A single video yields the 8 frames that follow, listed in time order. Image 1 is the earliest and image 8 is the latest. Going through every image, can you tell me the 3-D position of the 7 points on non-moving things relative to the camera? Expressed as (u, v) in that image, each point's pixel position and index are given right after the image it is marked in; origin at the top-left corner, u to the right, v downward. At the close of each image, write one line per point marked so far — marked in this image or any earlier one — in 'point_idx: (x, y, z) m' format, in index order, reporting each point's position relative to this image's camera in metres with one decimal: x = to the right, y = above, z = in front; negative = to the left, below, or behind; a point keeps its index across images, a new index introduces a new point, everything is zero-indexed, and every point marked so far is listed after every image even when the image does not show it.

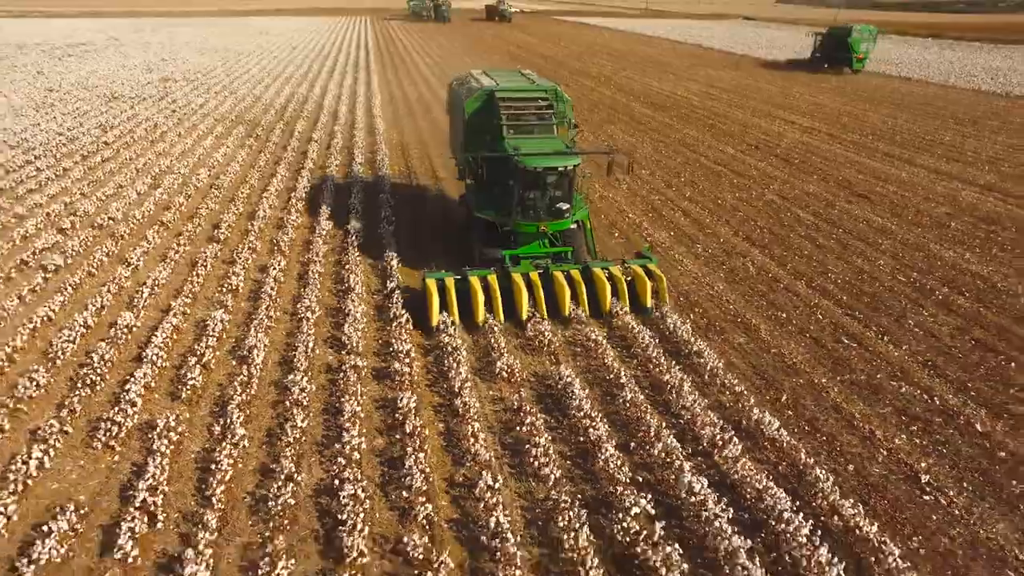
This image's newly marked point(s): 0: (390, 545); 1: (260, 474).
0: (-1.3, -2.7, +7.2) m
1: (-3.0, -2.2, +8.0) m
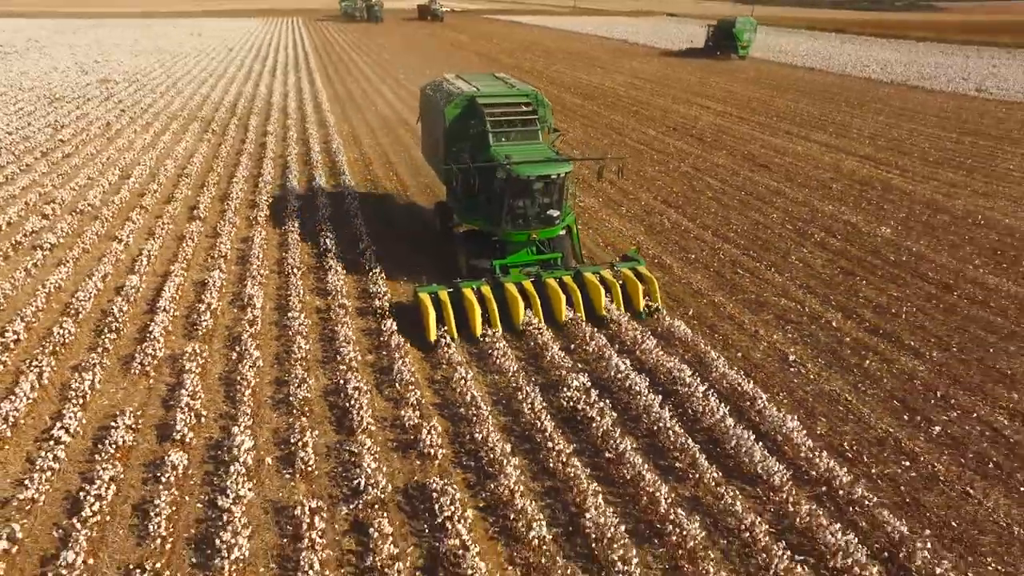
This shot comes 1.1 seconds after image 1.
0: (-1.7, -1.8, +9.2) m
1: (-3.5, -1.4, +9.9) m
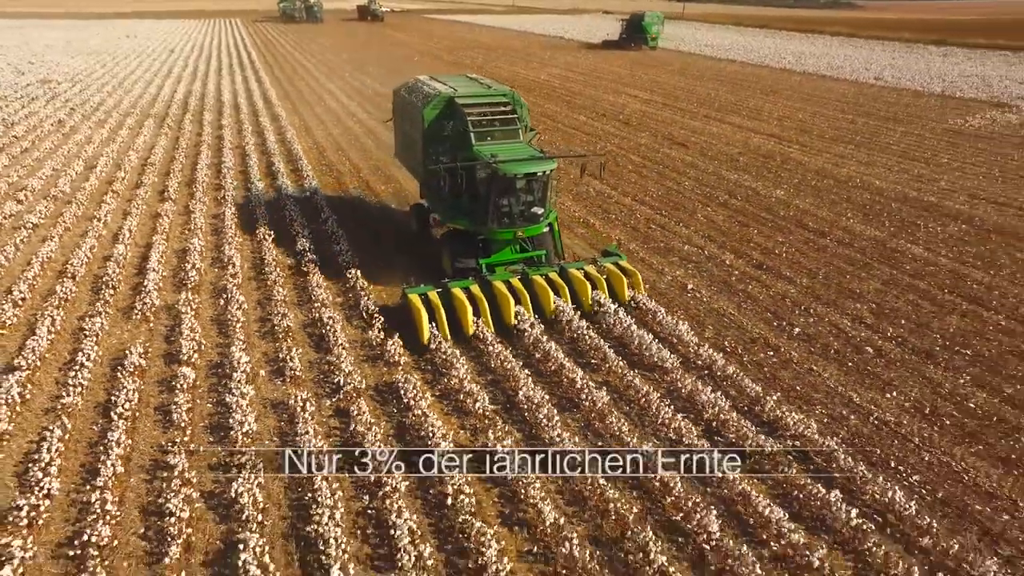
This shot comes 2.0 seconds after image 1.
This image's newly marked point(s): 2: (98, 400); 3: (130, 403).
0: (-2.5, -0.9, +11.1) m
1: (-4.4, -0.6, +11.6) m
2: (-5.9, -1.6, +9.3) m
3: (-5.3, -1.6, +9.1) m
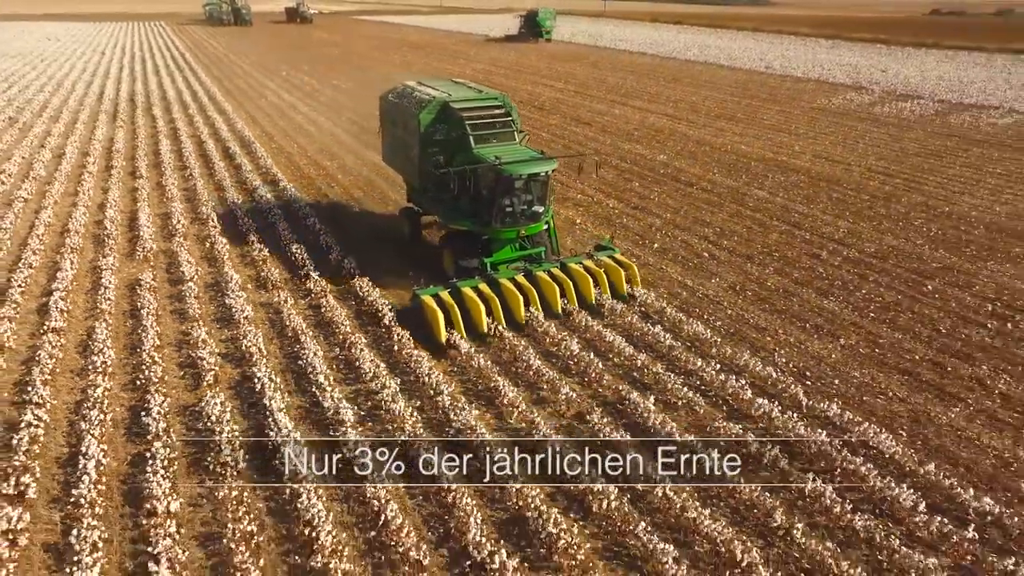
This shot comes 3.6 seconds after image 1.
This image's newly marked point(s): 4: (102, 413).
0: (-4.1, +0.5, +14.3) m
1: (-6.0, +0.7, +14.6) m
2: (-7.2, -0.4, +12.2) m
3: (-6.6, -0.4, +12.0) m
4: (-5.7, -1.8, +9.0) m
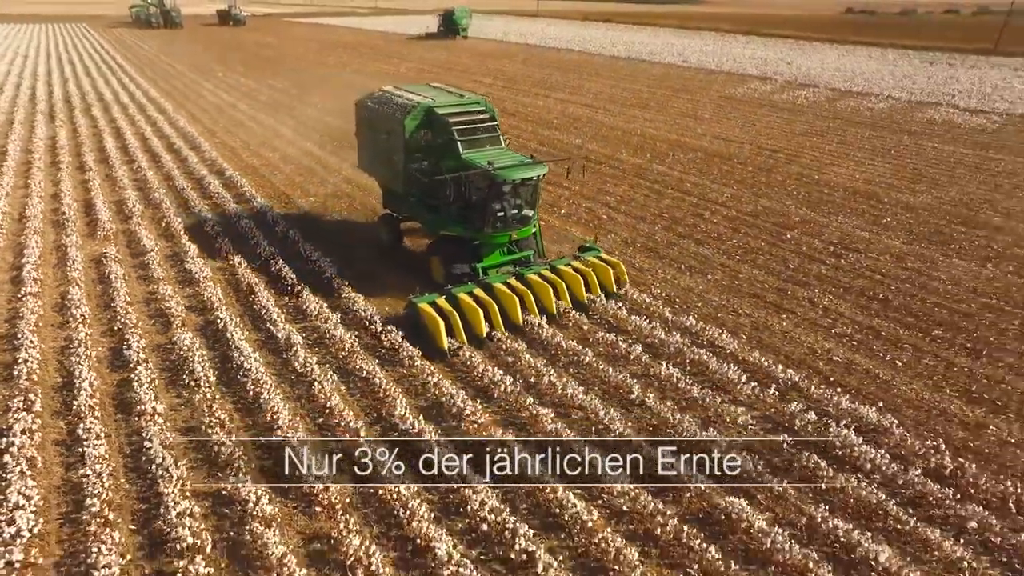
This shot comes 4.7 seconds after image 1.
0: (-5.9, +1.2, +16.1) m
1: (-7.9, +1.4, +16.3) m
2: (-8.8, +0.3, +13.8) m
3: (-8.2, +0.3, +13.7) m
4: (-7.0, -1.1, +10.7) m
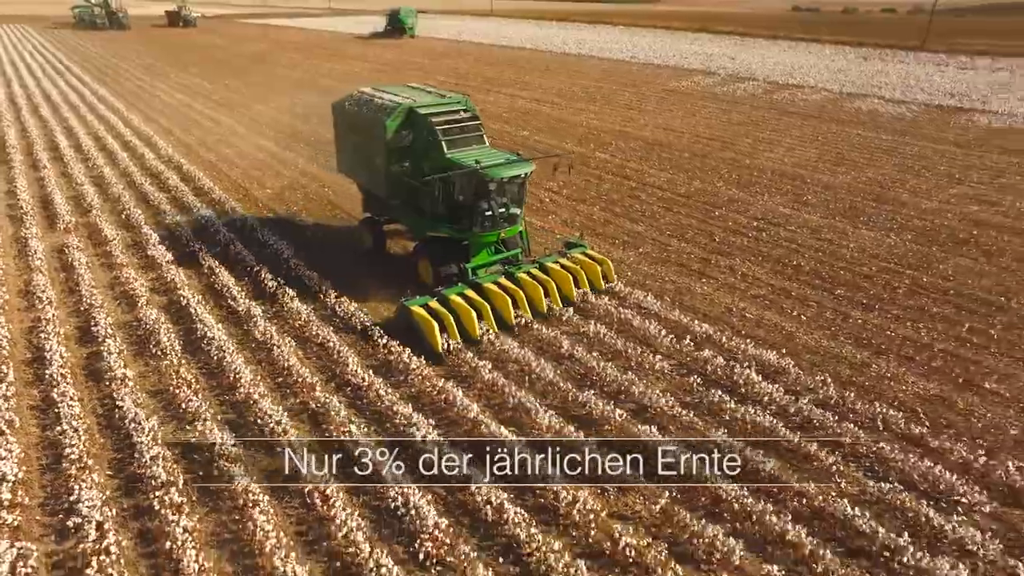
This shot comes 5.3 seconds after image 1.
0: (-7.2, +1.6, +16.8) m
1: (-9.2, +1.7, +16.9) m
2: (-10.0, +0.5, +14.3) m
3: (-9.4, +0.6, +14.2) m
4: (-8.0, -0.7, +11.4) m
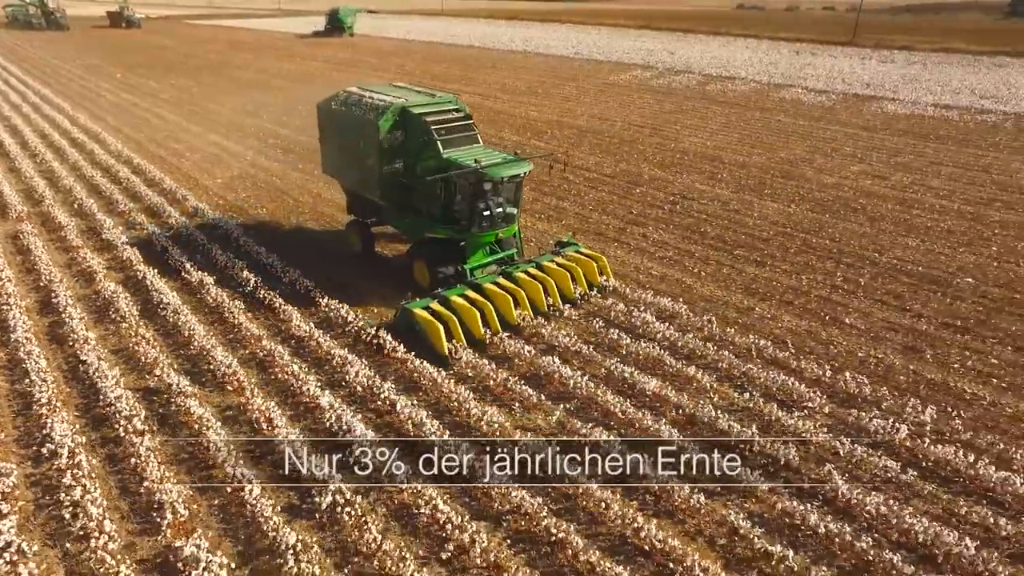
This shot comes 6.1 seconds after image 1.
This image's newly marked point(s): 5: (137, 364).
0: (-9.0, +2.1, +17.7) m
1: (-11.0, +2.1, +17.7) m
2: (-11.5, +0.9, +15.0) m
3: (-10.9, +1.0, +15.0) m
4: (-9.3, -0.3, +12.2) m
5: (-5.9, -1.2, +10.3) m
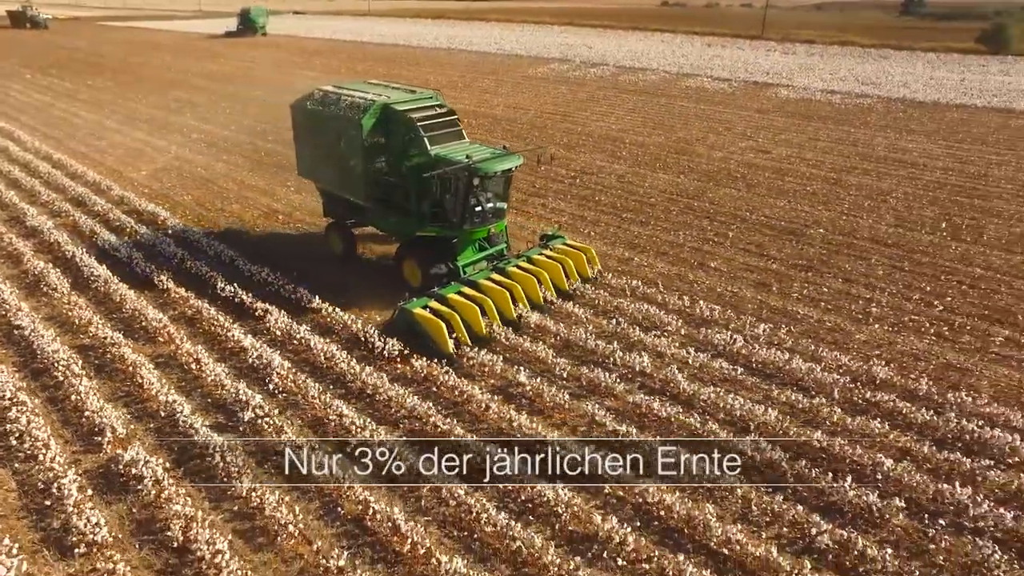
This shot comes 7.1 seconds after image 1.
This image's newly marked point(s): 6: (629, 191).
0: (-11.4, +2.5, +18.3) m
1: (-13.4, +2.4, +18.1) m
2: (-13.7, +1.2, +15.4) m
3: (-13.1, +1.3, +15.4) m
4: (-11.2, +0.1, +12.8) m
5: (-7.6, -0.7, +11.2) m
6: (+3.3, +2.7, +18.6) m
